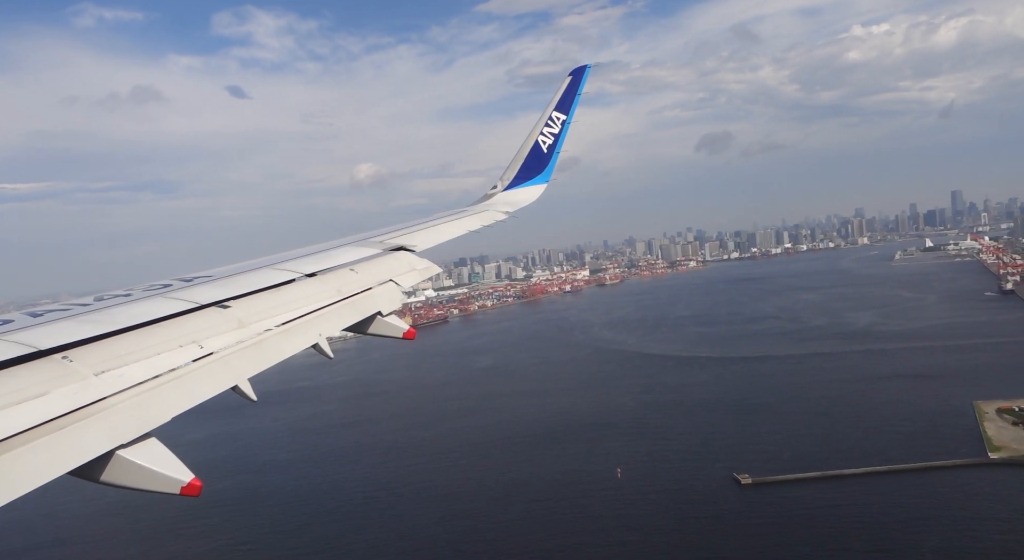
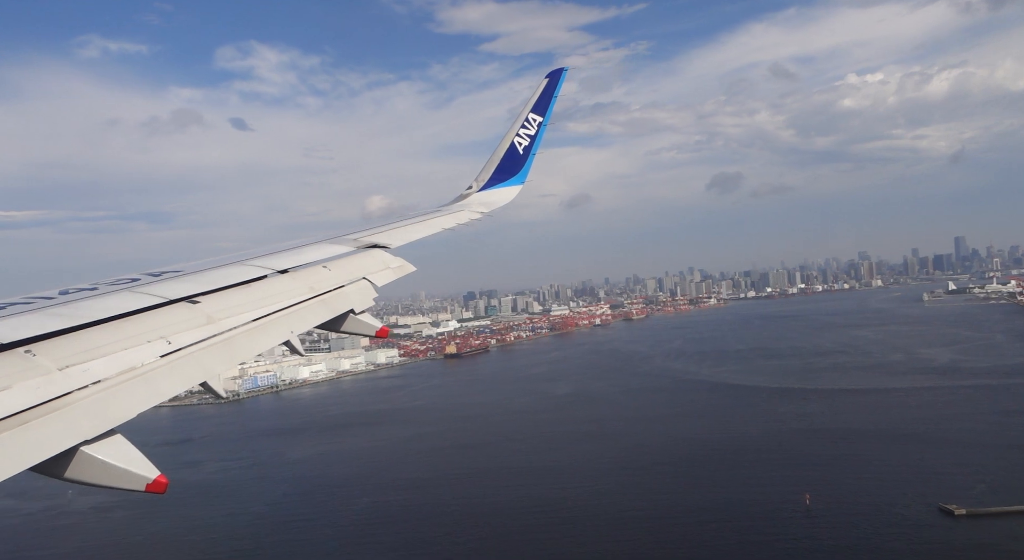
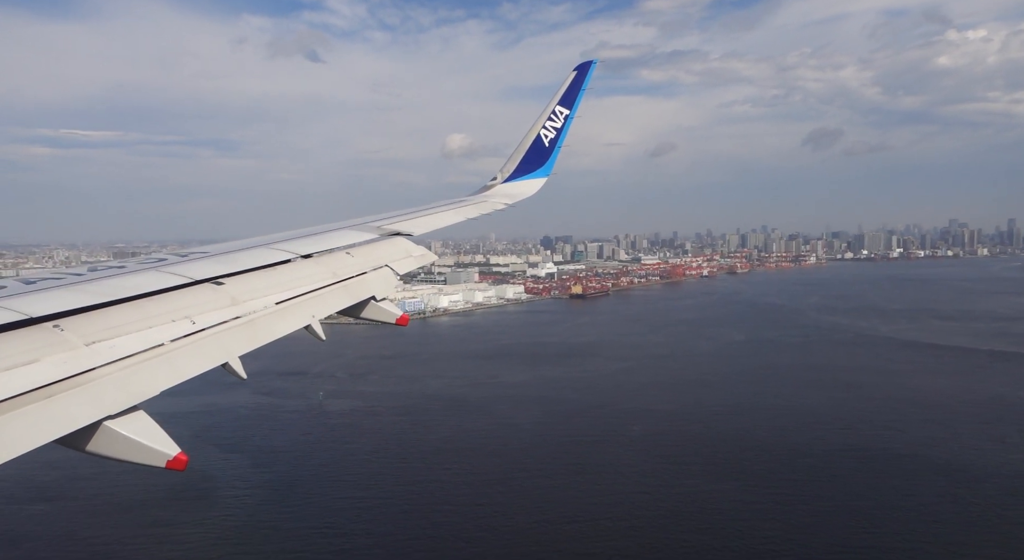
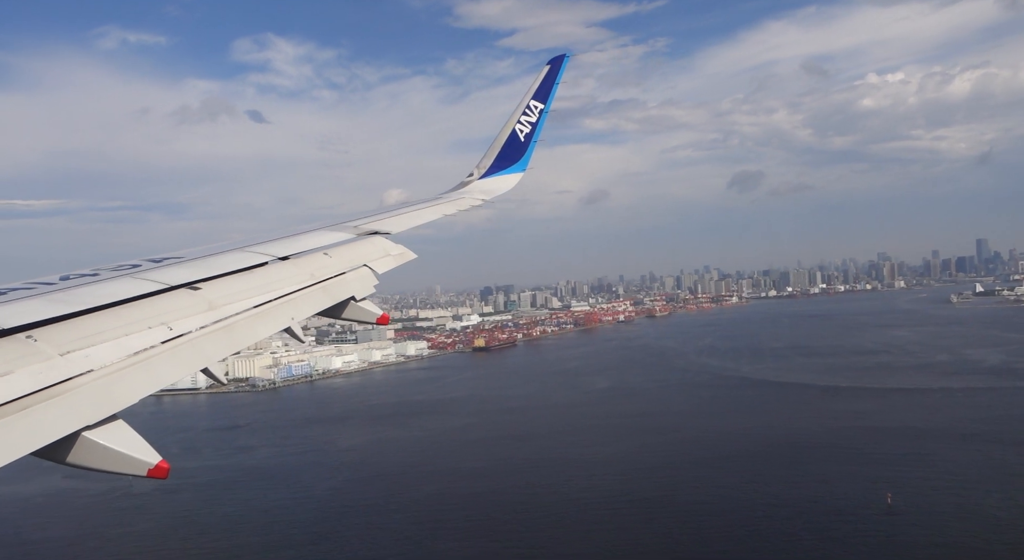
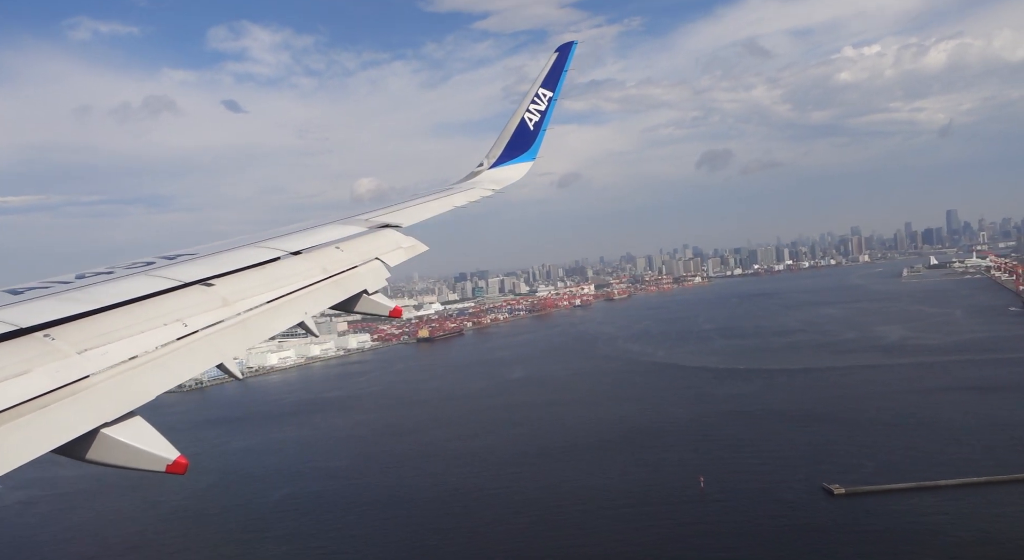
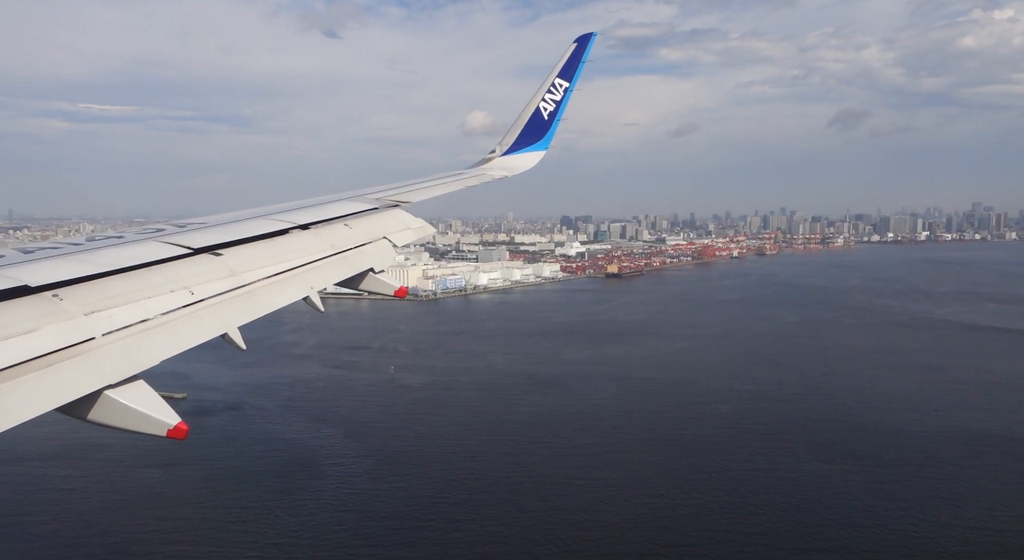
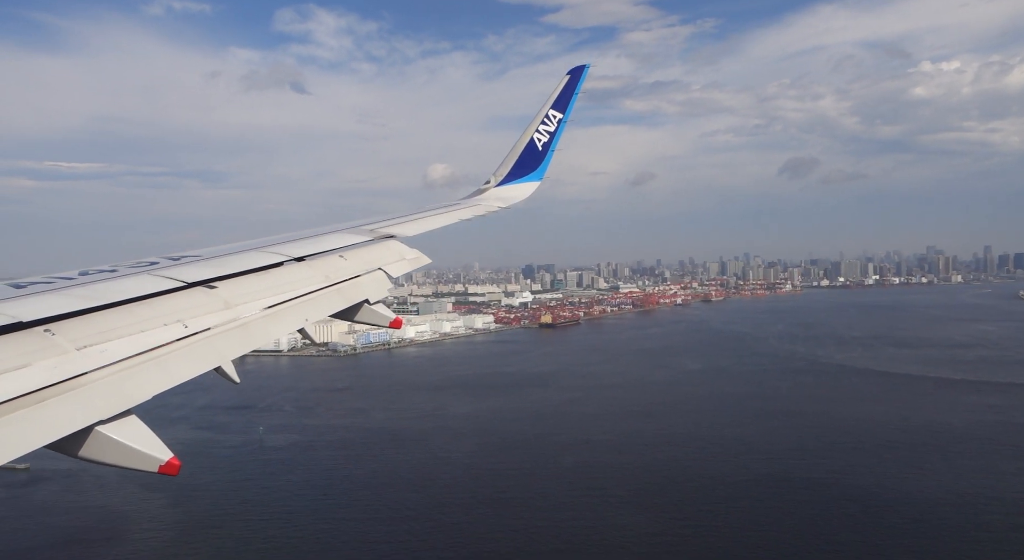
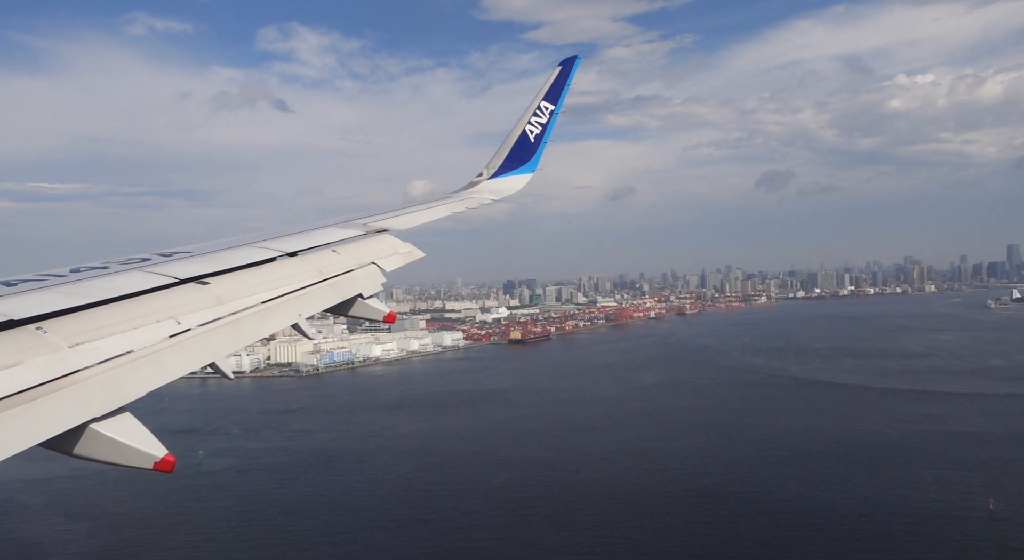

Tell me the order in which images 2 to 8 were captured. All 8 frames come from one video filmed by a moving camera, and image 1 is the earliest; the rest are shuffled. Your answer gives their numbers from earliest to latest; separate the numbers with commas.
5, 2, 4, 8, 7, 3, 6
